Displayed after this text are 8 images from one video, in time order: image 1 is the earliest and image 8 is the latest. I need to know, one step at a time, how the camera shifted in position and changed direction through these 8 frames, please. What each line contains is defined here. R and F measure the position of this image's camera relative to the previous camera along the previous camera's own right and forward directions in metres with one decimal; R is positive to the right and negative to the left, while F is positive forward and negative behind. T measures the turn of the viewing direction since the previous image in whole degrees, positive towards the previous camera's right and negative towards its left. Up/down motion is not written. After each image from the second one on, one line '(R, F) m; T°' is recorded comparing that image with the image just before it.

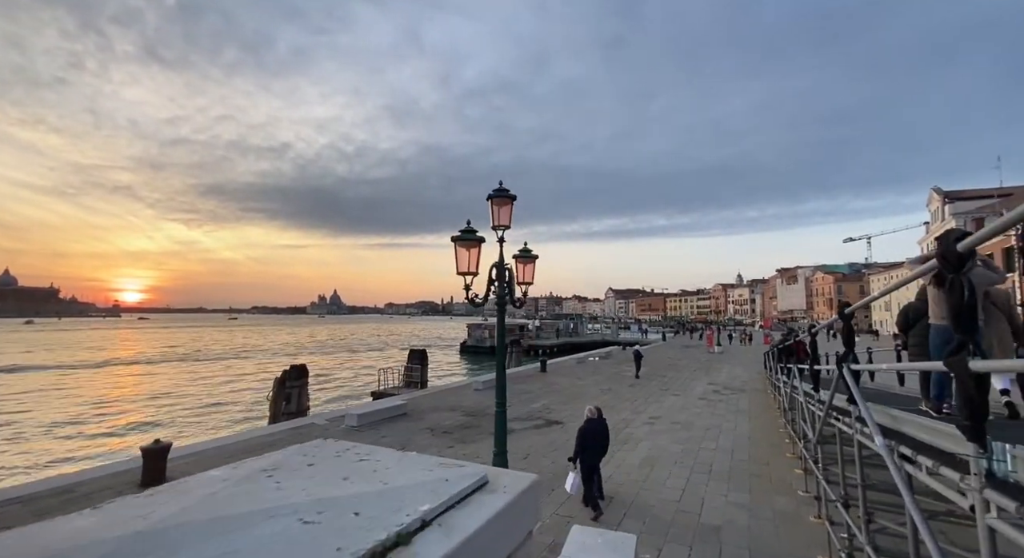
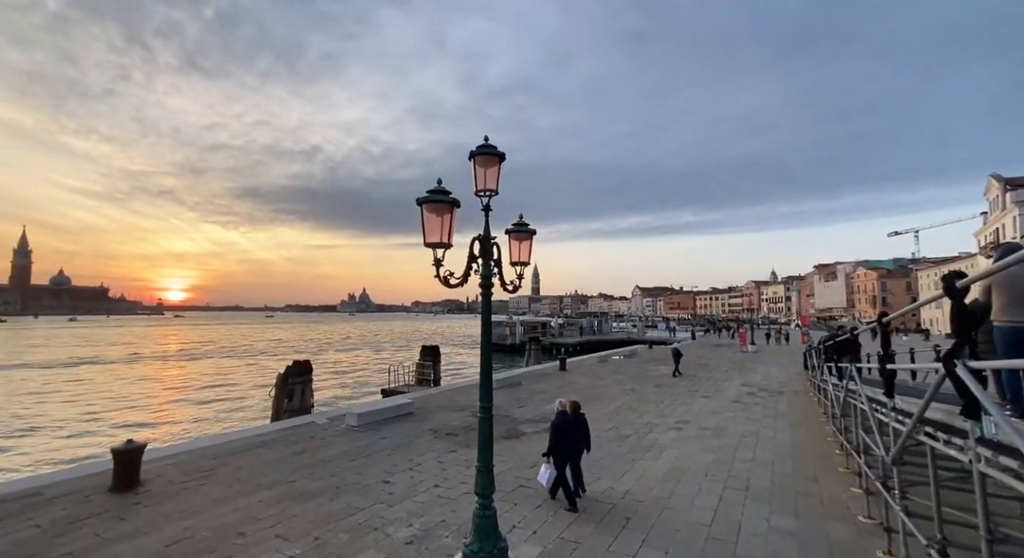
(+0.4, +1.1) m; -3°
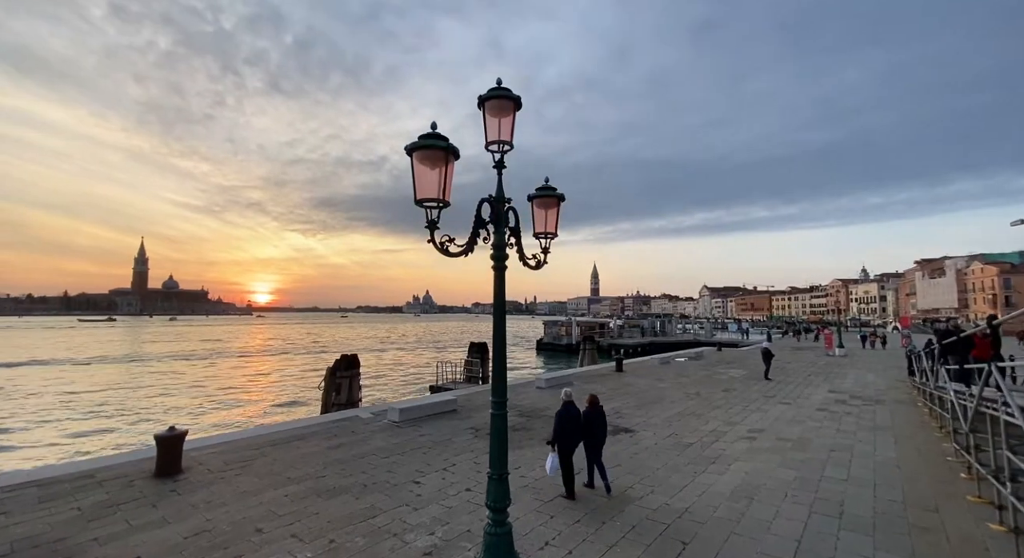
(+0.3, +0.9) m; -7°
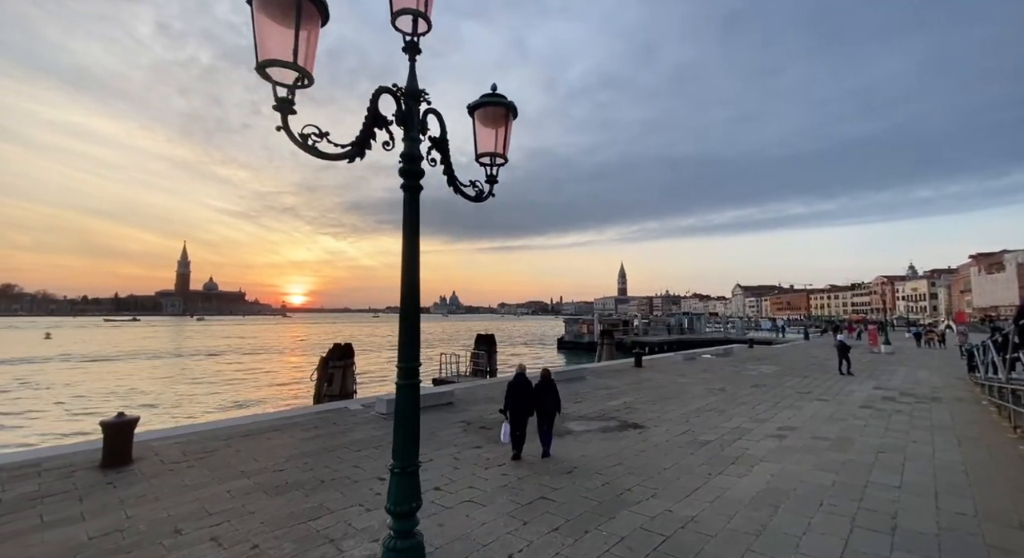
(+0.7, +1.1) m; -3°
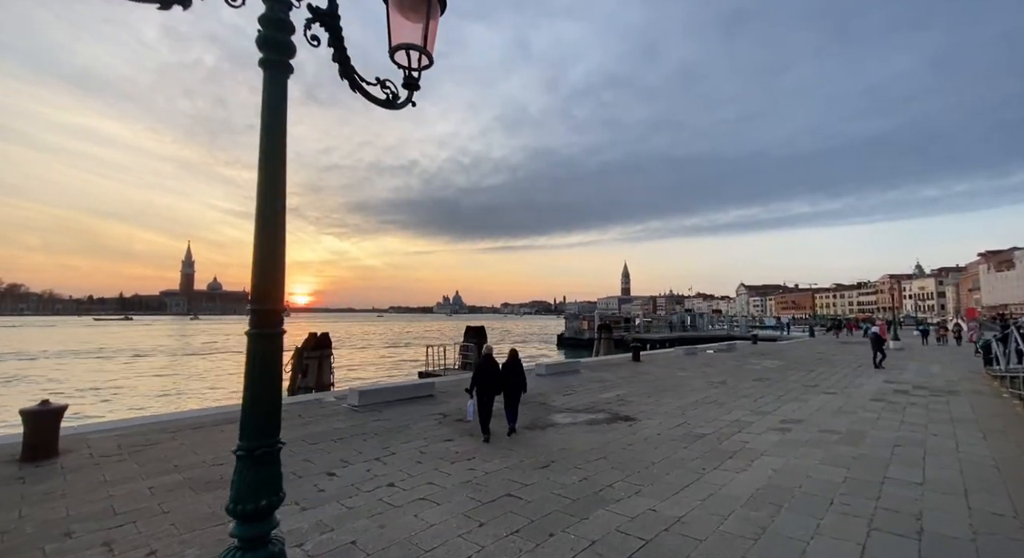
(+0.4, +0.8) m; 0°
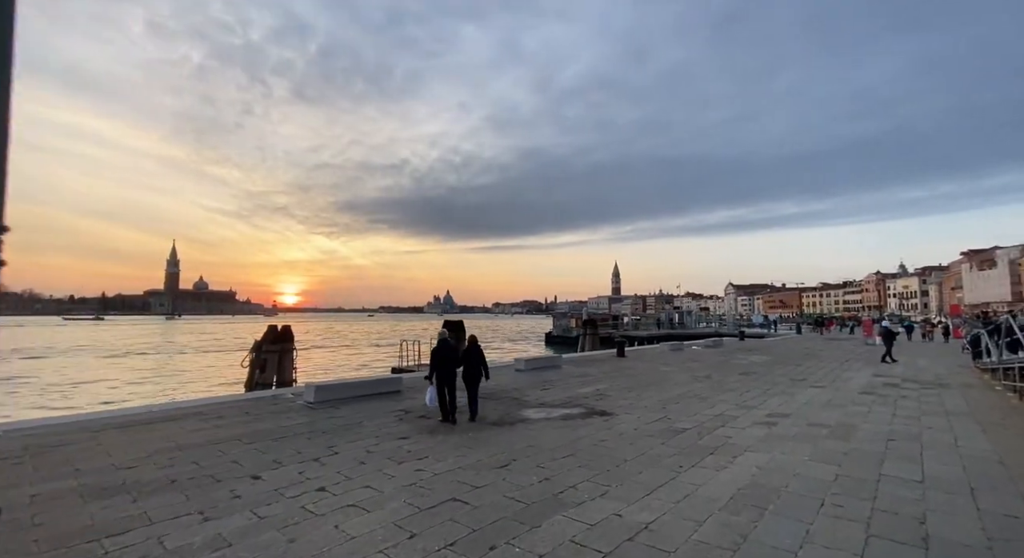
(+0.4, +0.7) m; +1°
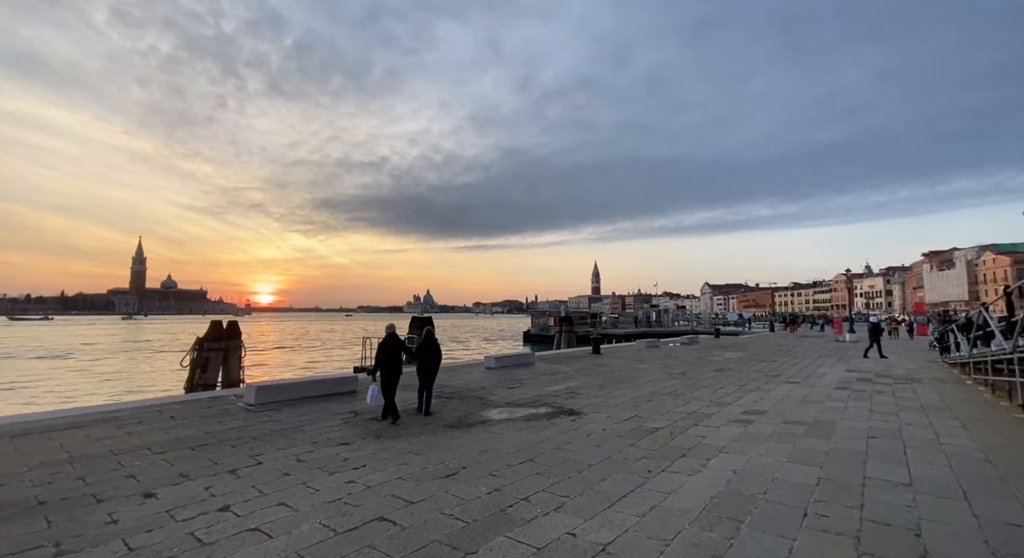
(+0.3, +0.6) m; +2°
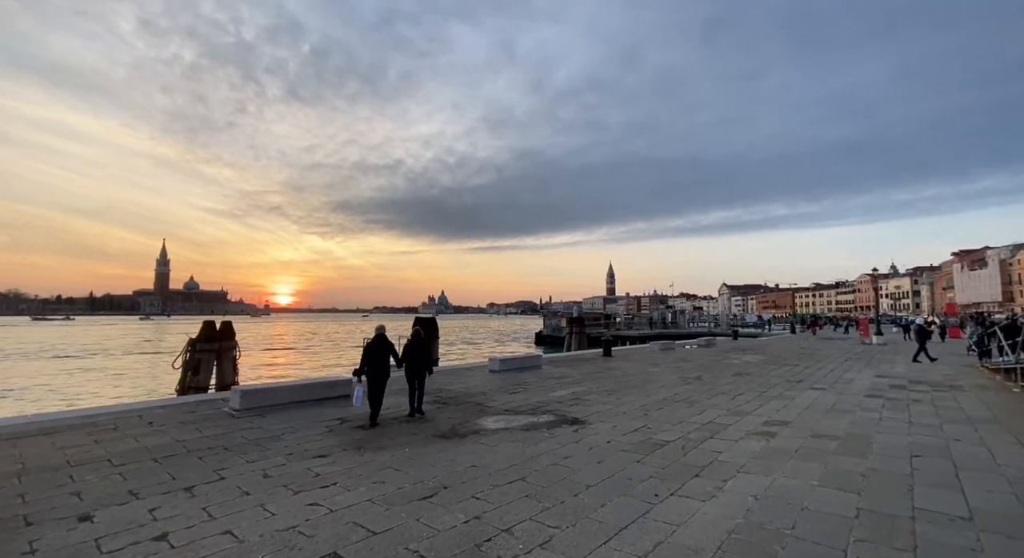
(+0.2, +0.6) m; -2°
